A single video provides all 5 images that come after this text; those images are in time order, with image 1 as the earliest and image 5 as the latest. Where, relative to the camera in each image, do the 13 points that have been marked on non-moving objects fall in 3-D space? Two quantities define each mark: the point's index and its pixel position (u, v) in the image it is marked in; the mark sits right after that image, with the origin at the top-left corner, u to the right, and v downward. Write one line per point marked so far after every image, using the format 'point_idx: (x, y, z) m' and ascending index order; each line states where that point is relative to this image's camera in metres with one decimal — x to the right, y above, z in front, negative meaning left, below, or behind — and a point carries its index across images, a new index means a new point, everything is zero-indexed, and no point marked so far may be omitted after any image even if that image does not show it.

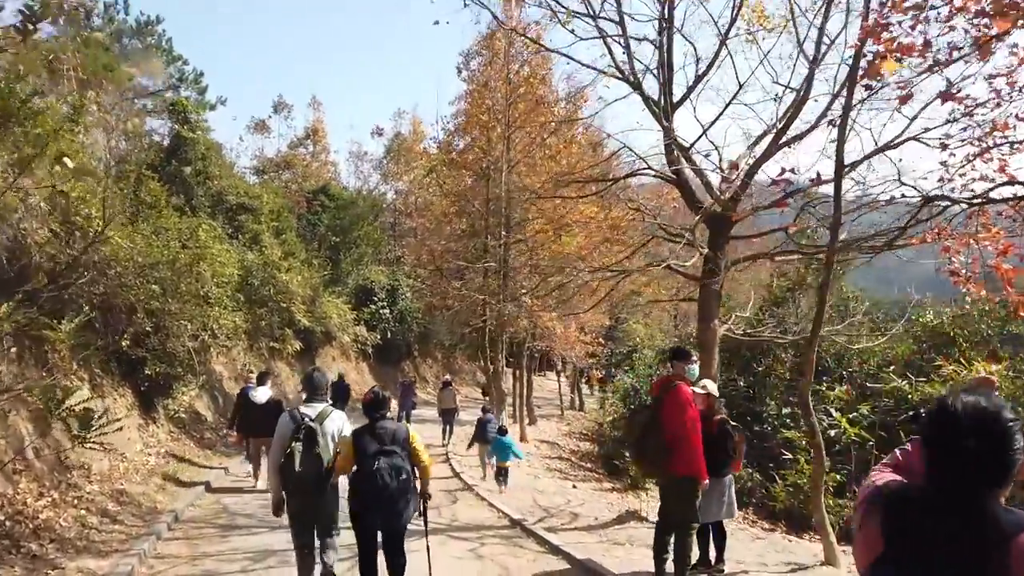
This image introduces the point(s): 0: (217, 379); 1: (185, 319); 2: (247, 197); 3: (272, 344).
0: (-6.2, -1.9, +16.3) m
1: (-4.9, -0.4, +11.6) m
2: (-6.3, +2.2, +18.4) m
3: (-5.7, -1.3, +18.6) m
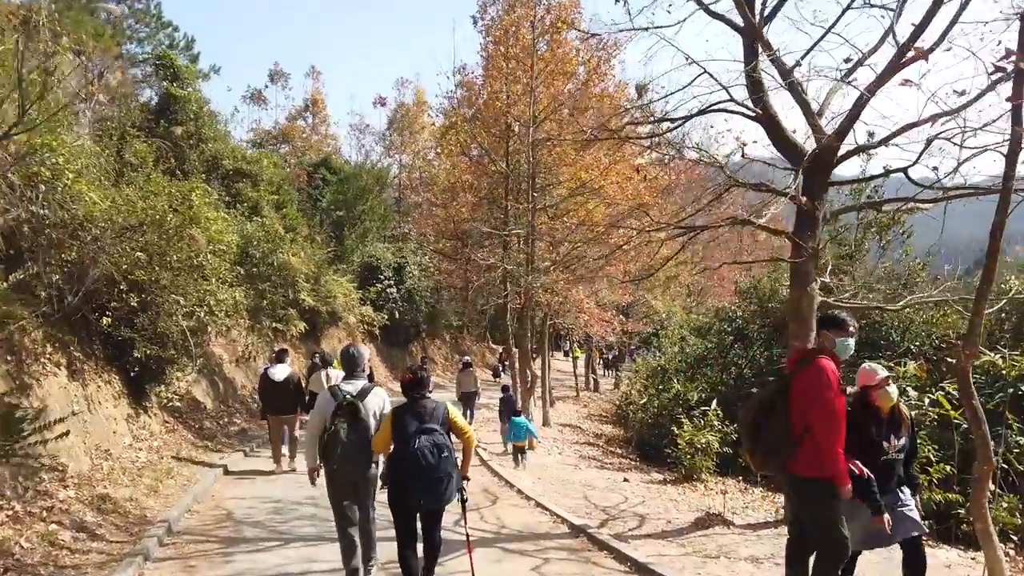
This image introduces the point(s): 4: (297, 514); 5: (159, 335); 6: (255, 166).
0: (-5.7, -1.4, +14.9) m
1: (-4.4, -0.1, +10.1) m
2: (-5.8, +2.7, +16.9) m
3: (-5.2, -0.8, +17.2) m
4: (-2.1, -2.3, +7.7) m
5: (-4.7, -0.6, +10.5) m
6: (-5.8, +2.8, +17.4) m
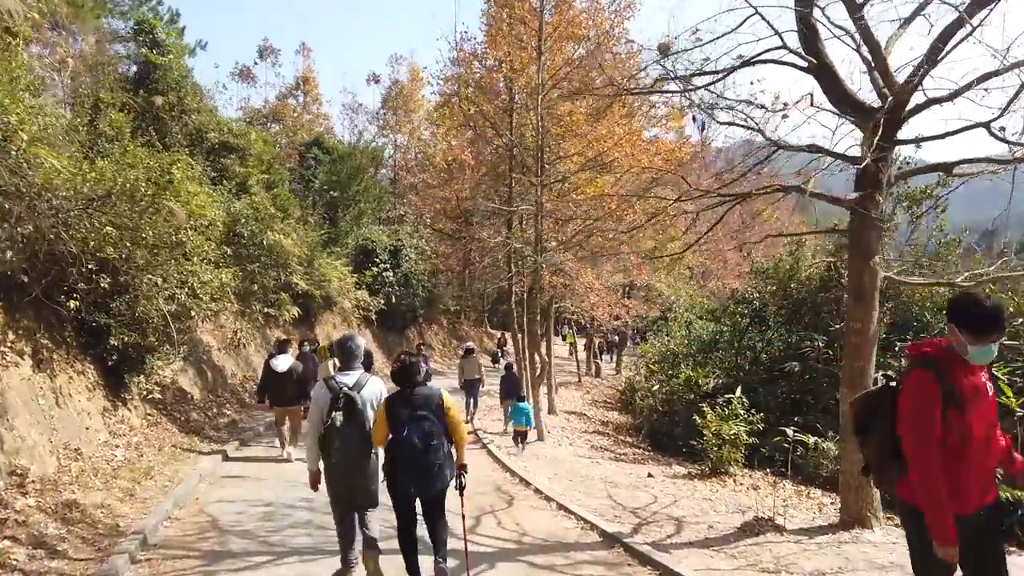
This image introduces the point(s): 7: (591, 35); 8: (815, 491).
0: (-5.5, -1.1, +14.0) m
1: (-4.2, +0.2, +9.2) m
2: (-5.7, +3.1, +15.9) m
3: (-5.1, -0.4, +16.2) m
4: (-2.0, -2.1, +6.9) m
5: (-4.6, -0.4, +9.5) m
6: (-5.7, +3.2, +16.4) m
7: (+1.4, +4.4, +13.6) m
8: (+3.9, -2.6, +10.0) m
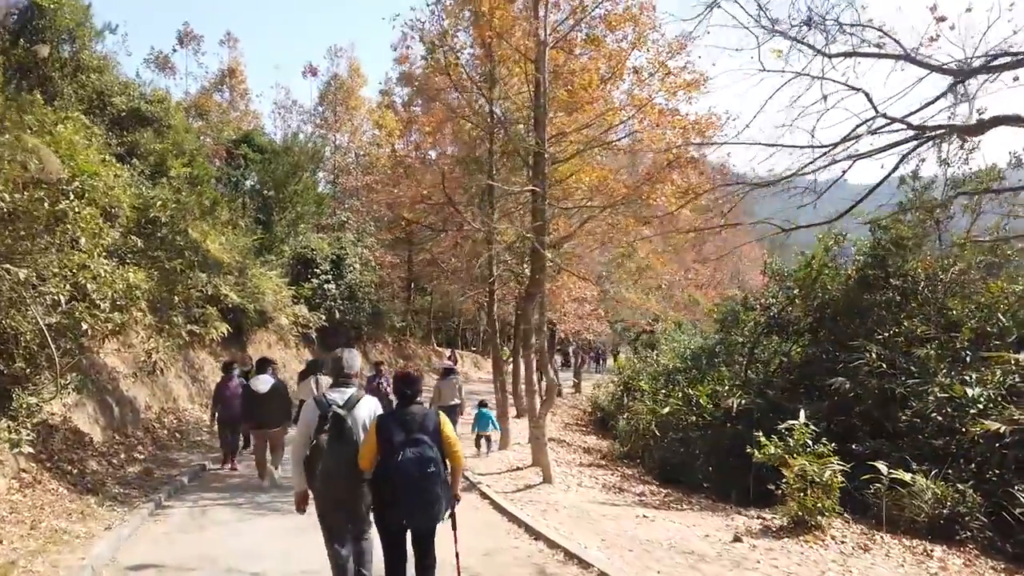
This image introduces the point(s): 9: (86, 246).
0: (-5.6, -1.2, +10.8) m
1: (-3.9, +0.2, +6.2) m
2: (-6.0, +2.9, +12.8) m
3: (-5.4, -0.6, +13.1) m
4: (-1.4, -2.0, +4.1) m
5: (-4.3, -0.4, +6.5) m
6: (-6.0, +3.0, +13.3) m
7: (+1.2, +4.4, +11.3) m
8: (+4.1, -2.5, +7.6) m
9: (-3.8, +0.4, +7.0) m
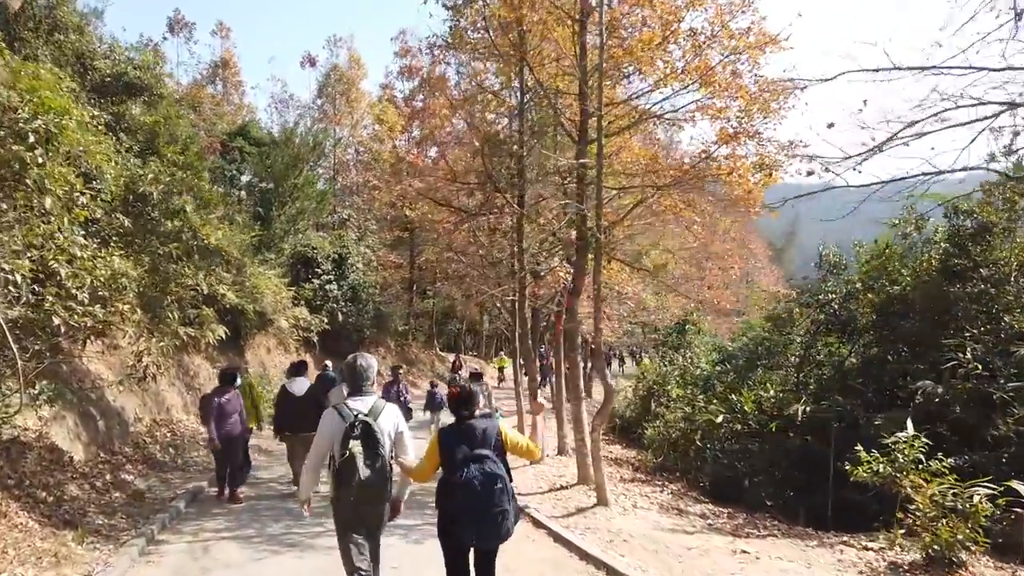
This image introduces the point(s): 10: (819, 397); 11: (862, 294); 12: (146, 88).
0: (-5.1, -1.2, +9.4) m
1: (-3.3, +0.3, +4.8) m
2: (-5.5, +3.0, +11.3) m
3: (-4.9, -0.6, +11.7) m
4: (-0.8, -1.9, +2.6) m
5: (-3.7, -0.3, +5.1) m
6: (-5.5, +3.1, +11.9) m
7: (+1.8, +4.5, +9.9) m
8: (+4.7, -2.4, +6.3) m
9: (-3.3, +0.5, +5.6) m
10: (+4.8, -1.7, +12.1) m
11: (+5.6, -0.1, +12.5) m
12: (-5.5, +2.9, +11.8) m
